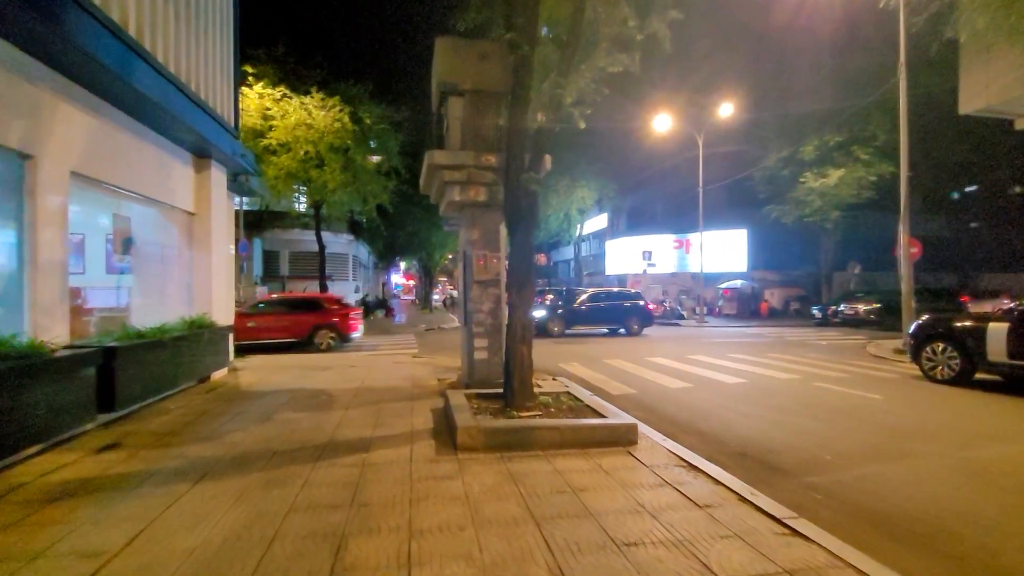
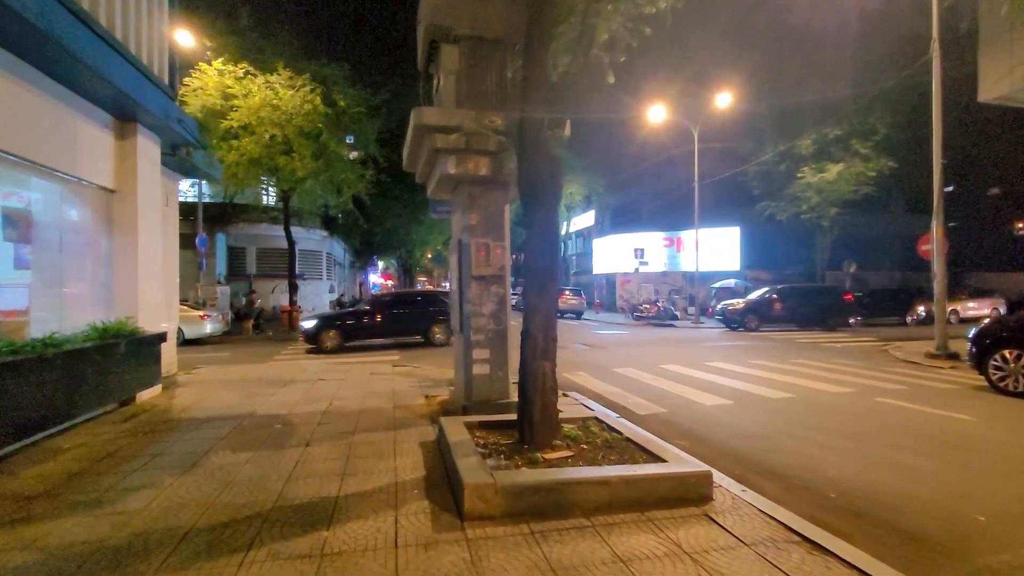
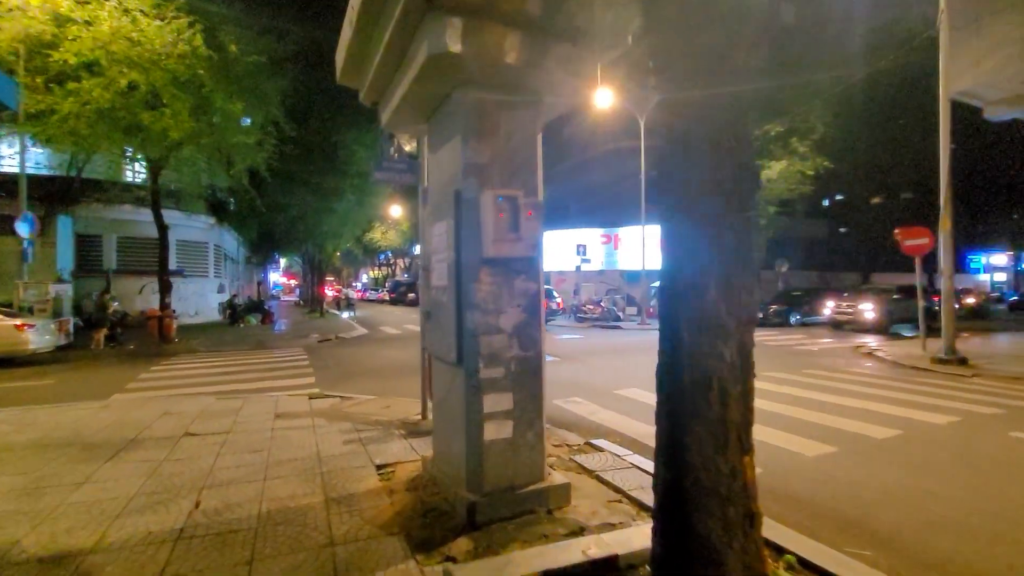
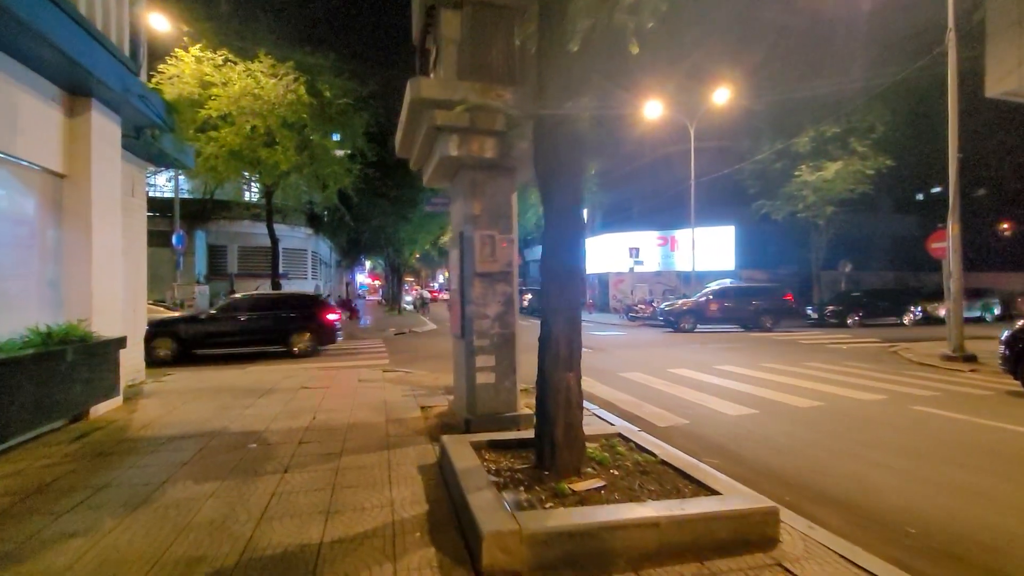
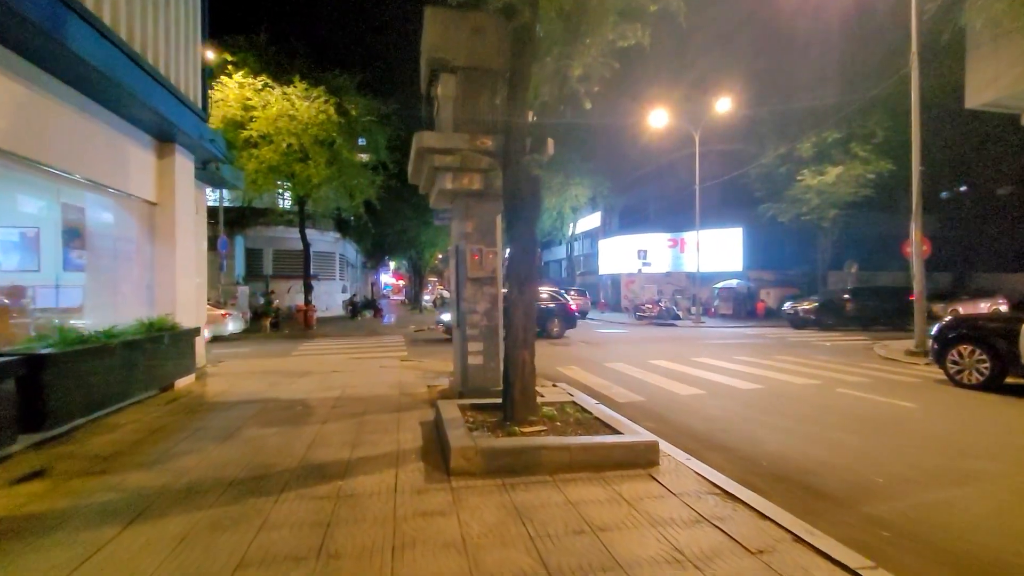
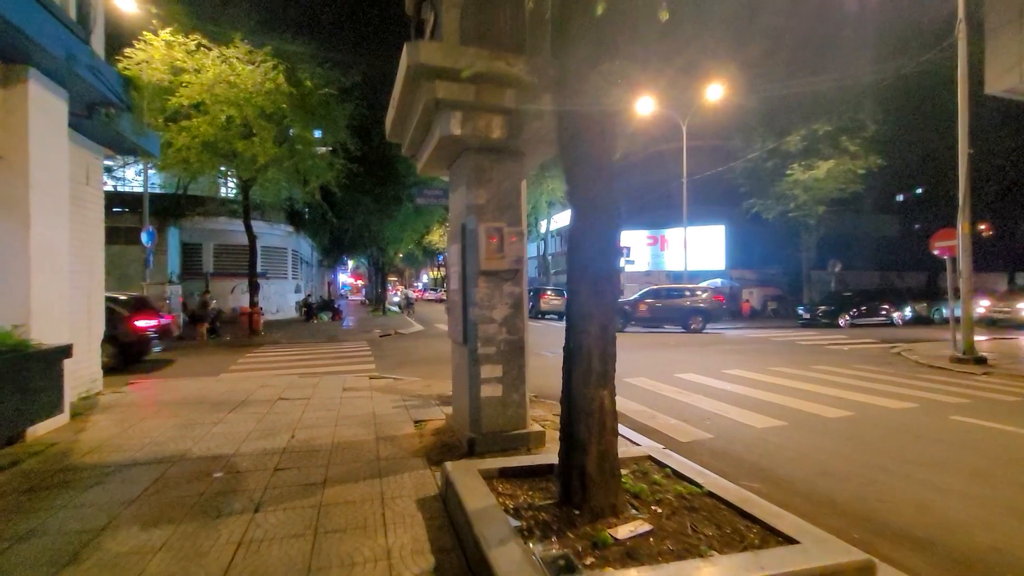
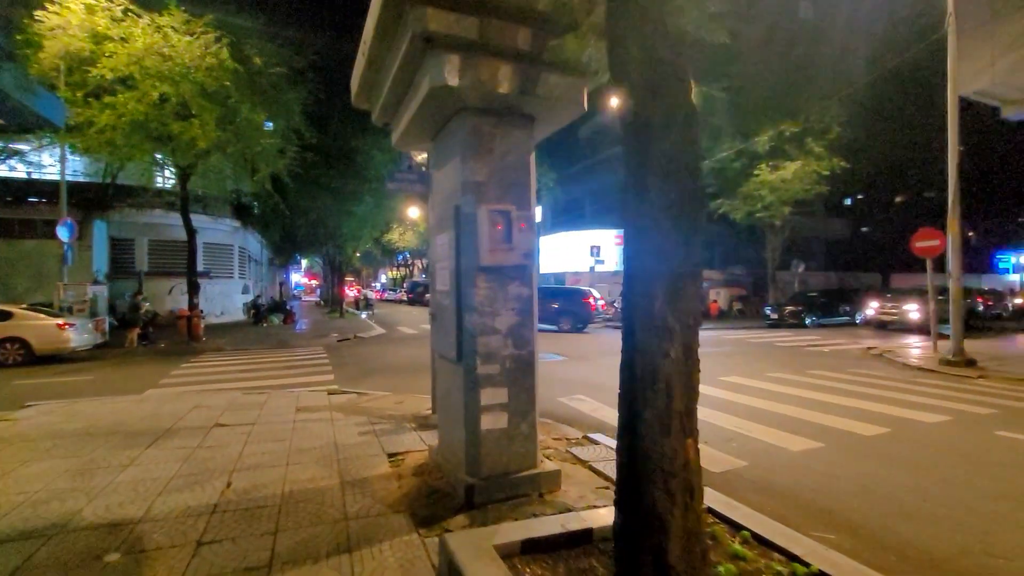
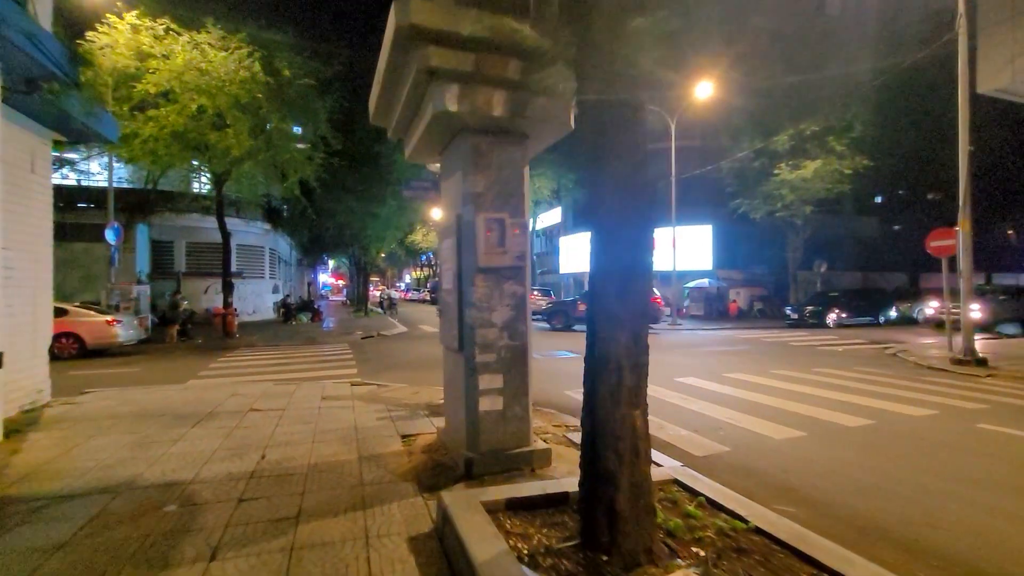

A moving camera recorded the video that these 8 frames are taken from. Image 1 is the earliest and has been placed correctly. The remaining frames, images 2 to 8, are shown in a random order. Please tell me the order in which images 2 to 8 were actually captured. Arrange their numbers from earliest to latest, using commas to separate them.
5, 2, 4, 6, 8, 7, 3
